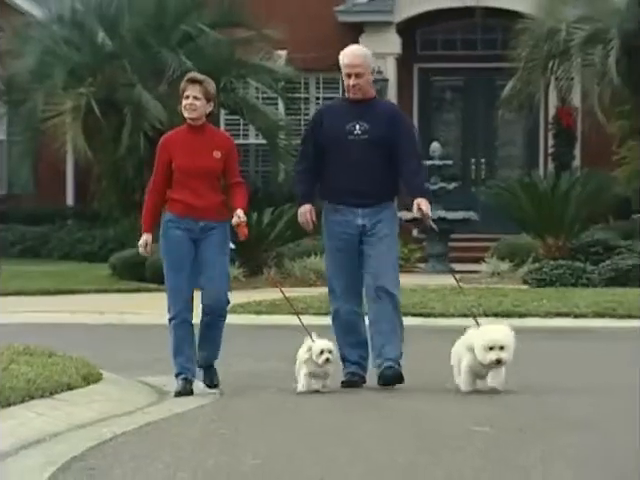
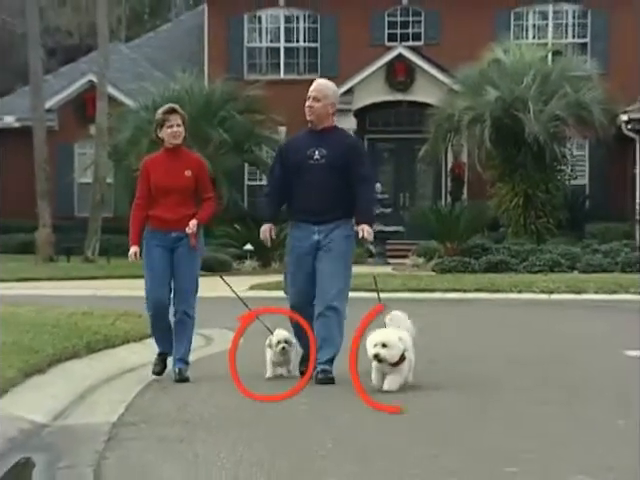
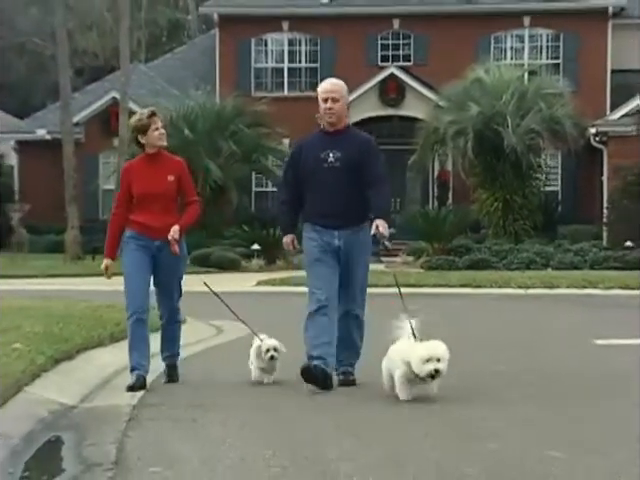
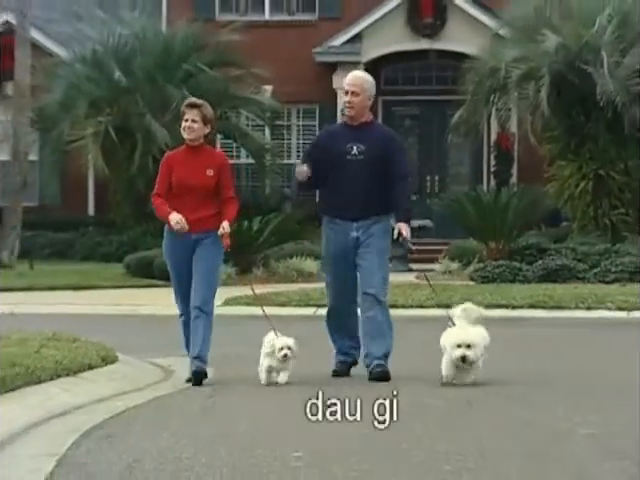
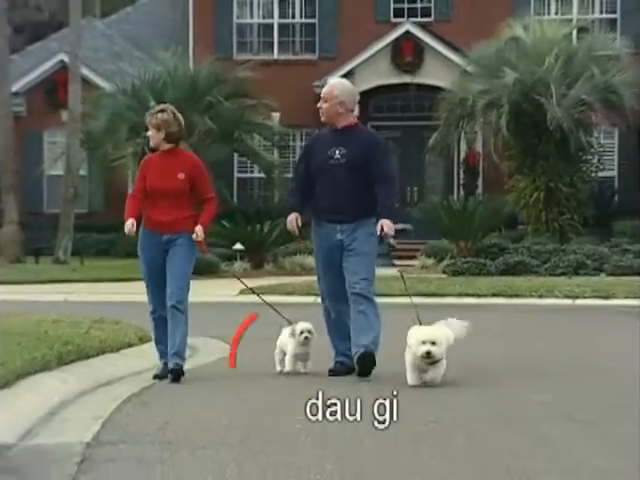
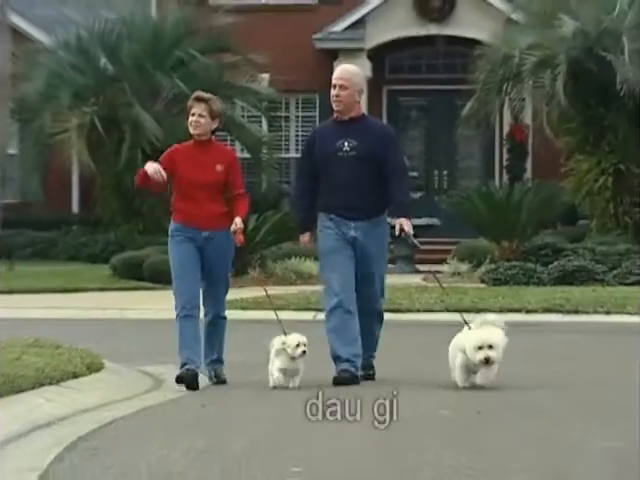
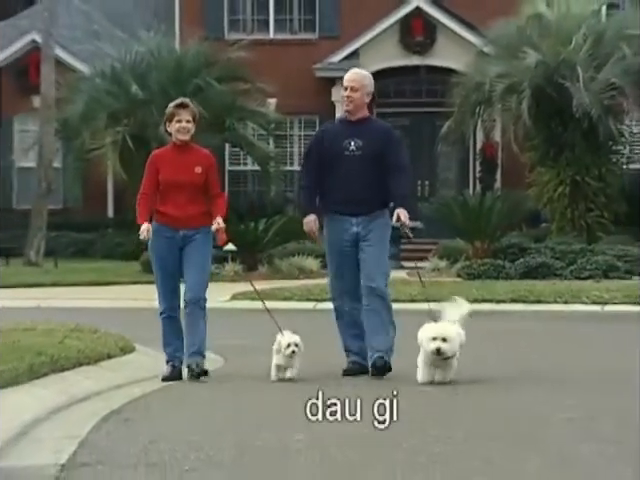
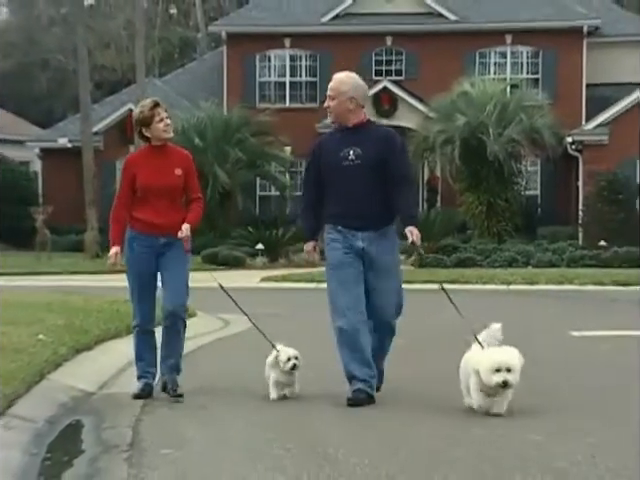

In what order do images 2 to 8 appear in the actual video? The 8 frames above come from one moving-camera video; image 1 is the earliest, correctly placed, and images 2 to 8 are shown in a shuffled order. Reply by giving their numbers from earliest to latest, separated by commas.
6, 4, 7, 5, 2, 3, 8
